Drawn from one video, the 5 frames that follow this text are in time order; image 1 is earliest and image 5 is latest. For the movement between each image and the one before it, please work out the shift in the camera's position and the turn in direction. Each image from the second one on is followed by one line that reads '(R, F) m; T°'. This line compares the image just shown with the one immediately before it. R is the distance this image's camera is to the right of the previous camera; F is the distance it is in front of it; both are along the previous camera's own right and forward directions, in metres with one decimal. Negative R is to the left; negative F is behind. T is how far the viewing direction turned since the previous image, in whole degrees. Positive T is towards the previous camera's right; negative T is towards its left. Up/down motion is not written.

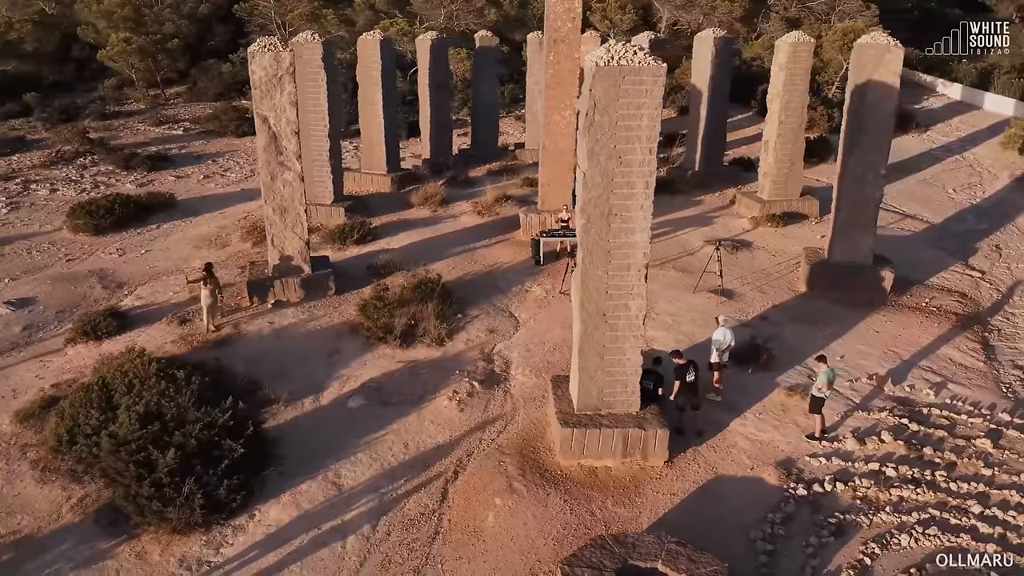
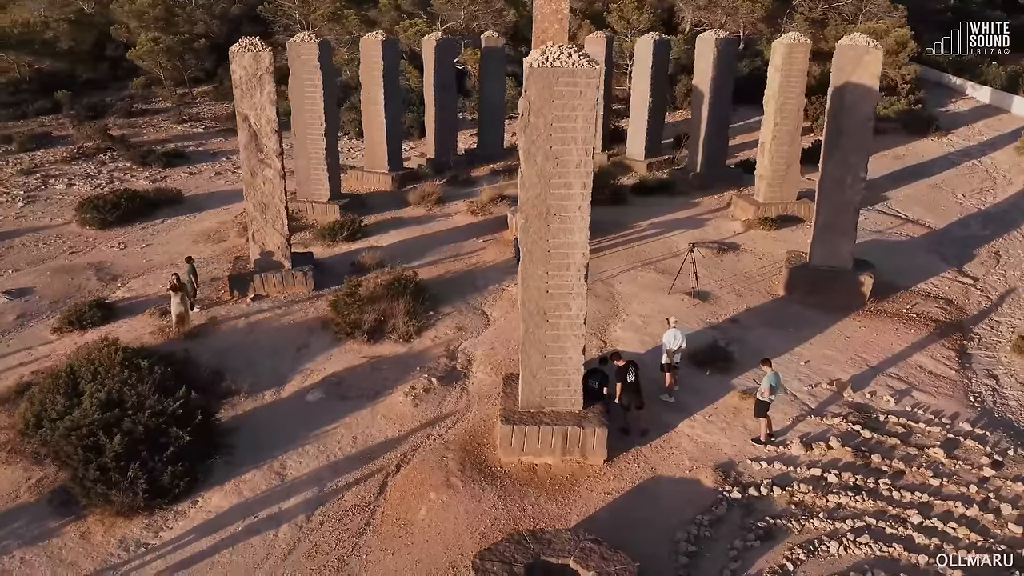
(+0.8, 0.0) m; -3°
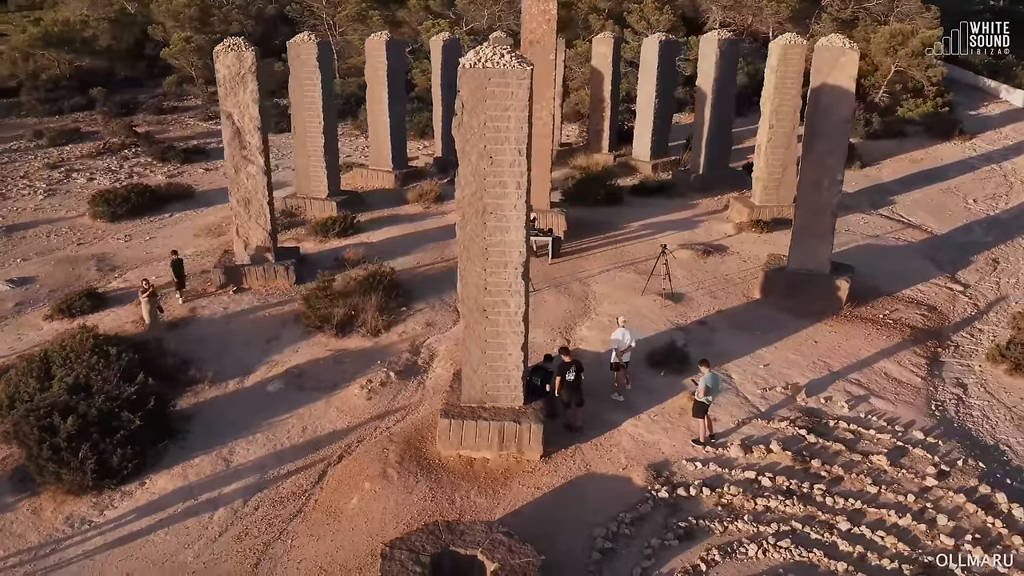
(+0.9, -0.1) m; -3°
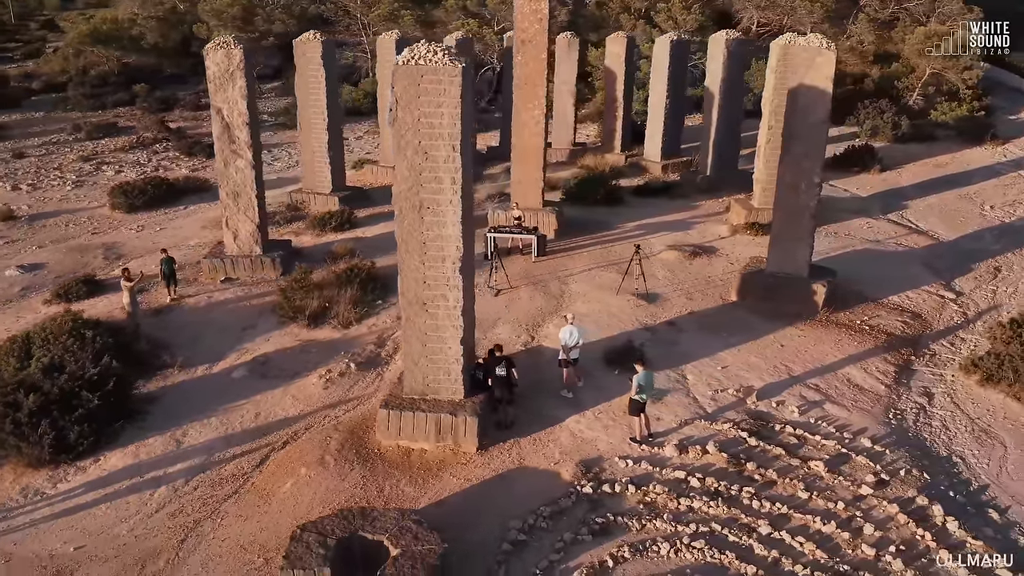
(+1.0, -0.1) m; -4°
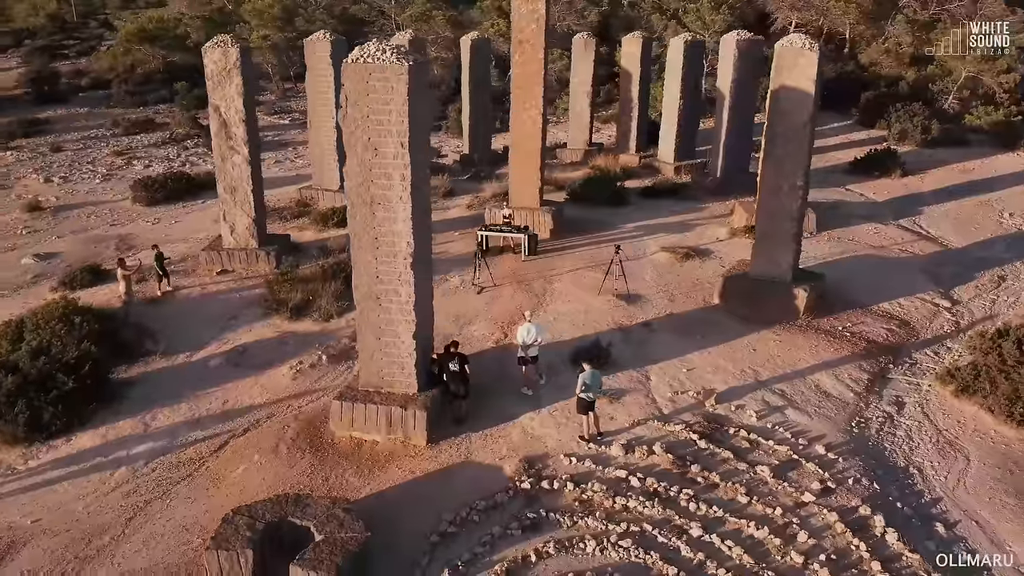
(+0.9, -0.1) m; -3°
